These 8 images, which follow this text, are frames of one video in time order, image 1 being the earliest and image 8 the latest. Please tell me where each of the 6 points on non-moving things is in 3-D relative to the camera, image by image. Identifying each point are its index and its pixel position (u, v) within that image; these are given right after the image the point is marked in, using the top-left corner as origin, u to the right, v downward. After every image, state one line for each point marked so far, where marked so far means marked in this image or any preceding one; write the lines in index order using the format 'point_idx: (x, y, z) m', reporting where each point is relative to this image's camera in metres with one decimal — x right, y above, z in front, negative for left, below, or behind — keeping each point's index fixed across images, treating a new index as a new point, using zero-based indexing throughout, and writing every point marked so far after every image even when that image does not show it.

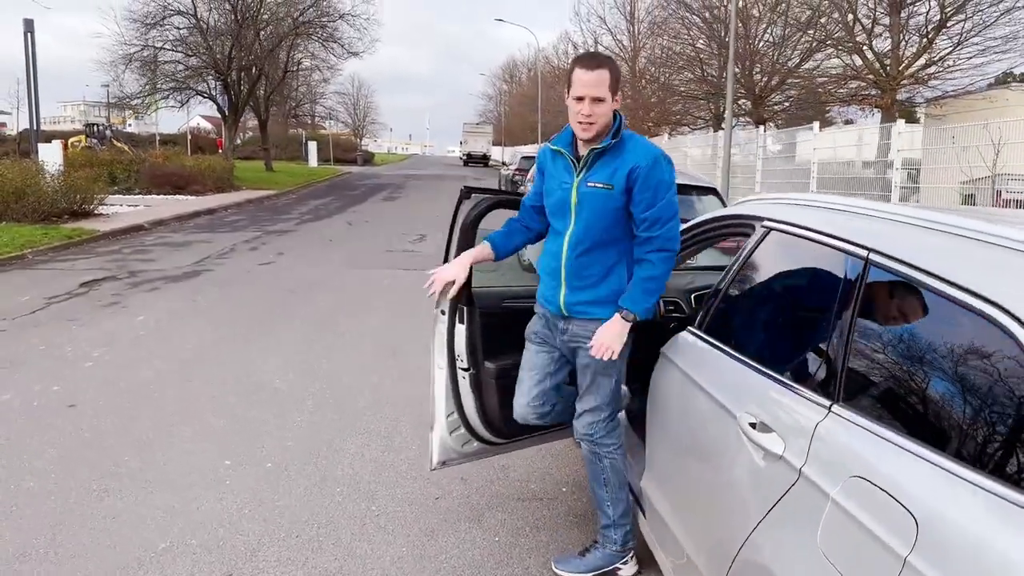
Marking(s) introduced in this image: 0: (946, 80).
0: (+9.2, +4.4, +17.3) m
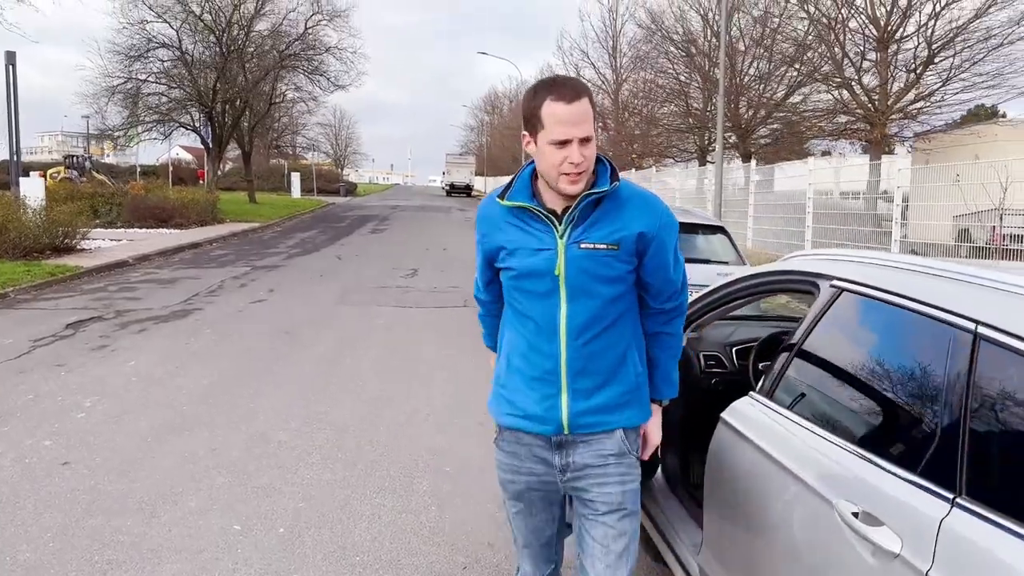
0: (+9.0, +3.7, +17.5) m
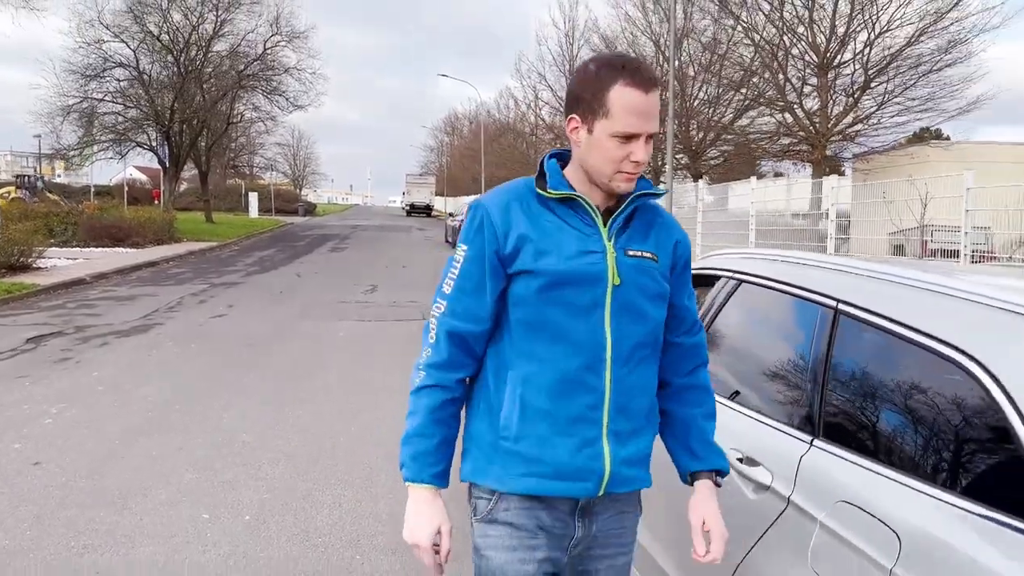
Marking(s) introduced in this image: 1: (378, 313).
0: (+8.0, +3.4, +18.4) m
1: (-1.9, -0.4, +11.6) m
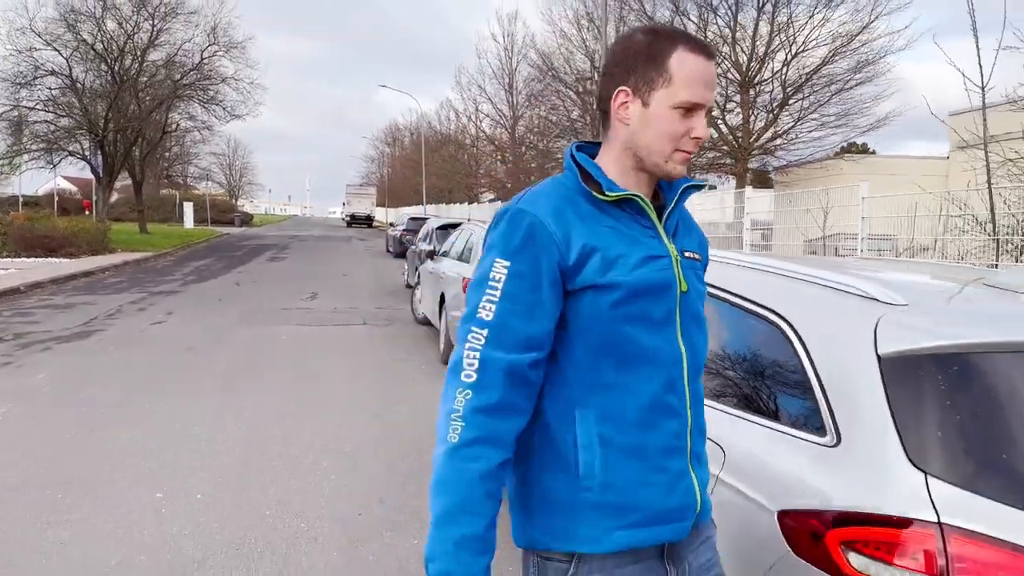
0: (+6.6, +3.2, +19.4) m
1: (-2.8, -0.4, +11.9) m
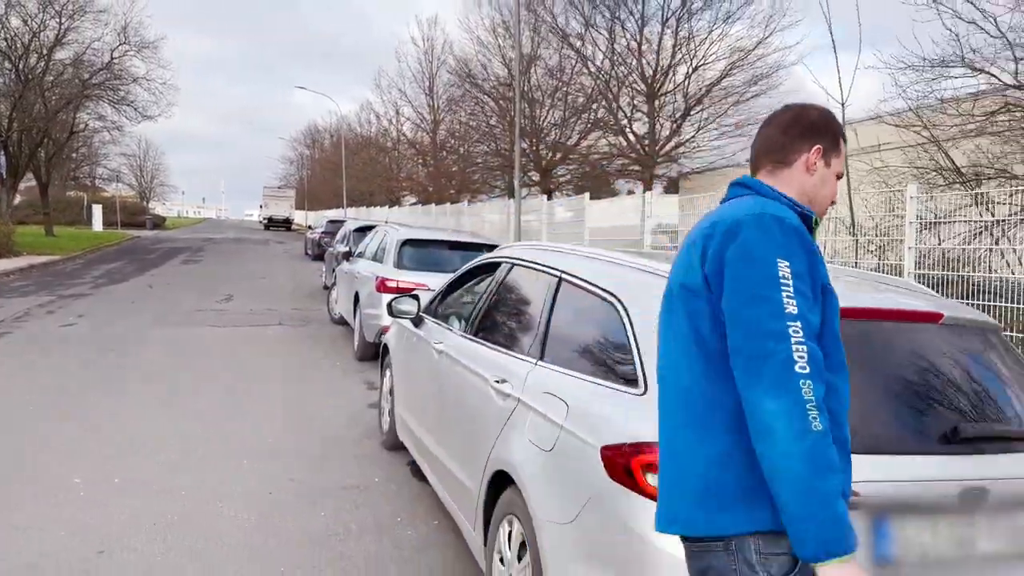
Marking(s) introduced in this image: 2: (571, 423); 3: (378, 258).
0: (+4.6, +3.2, +20.4) m
1: (-4.1, -0.5, +12.0) m
2: (+0.2, -0.5, +2.7) m
3: (-1.5, +0.3, +9.2) m
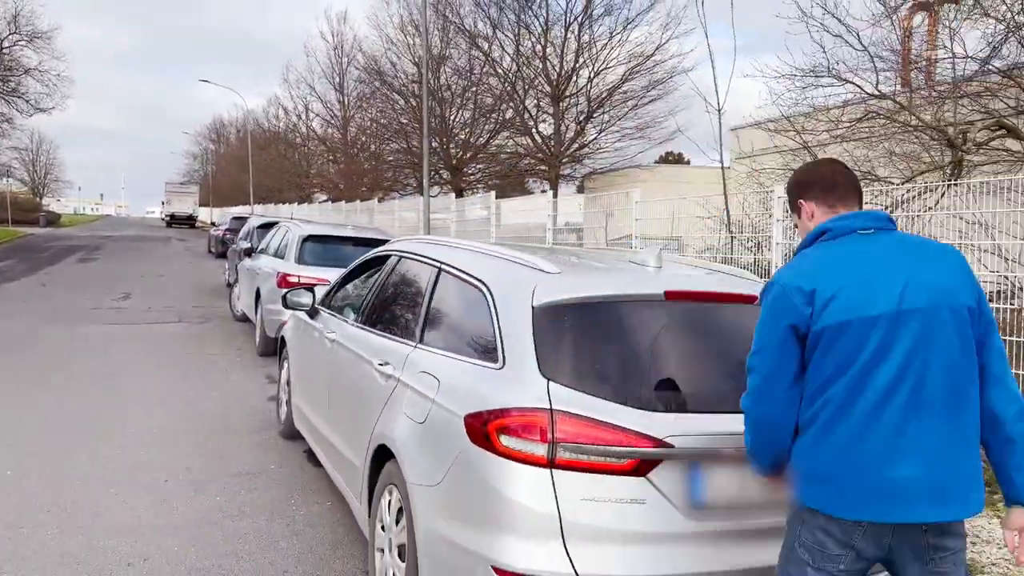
0: (+2.2, +3.3, +21.1) m
1: (-5.5, -0.4, +11.8) m
2: (-0.3, -0.4, +3.0) m
3: (-2.6, +0.4, +9.3) m
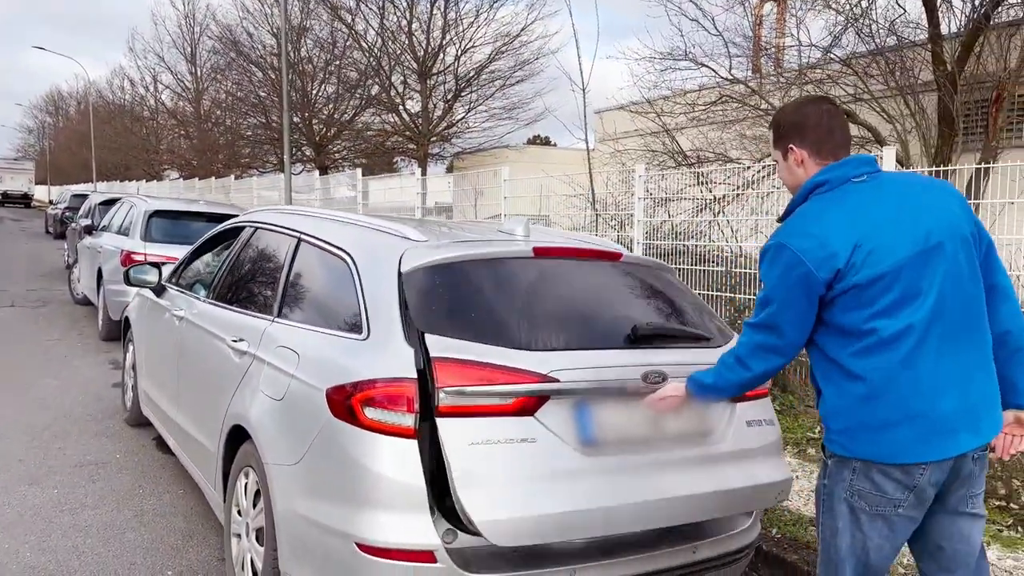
0: (-1.2, +3.8, +21.0) m
1: (-7.3, -0.2, +10.7) m
2: (-0.7, -0.3, +2.8) m
3: (-4.1, +0.6, +8.6) m
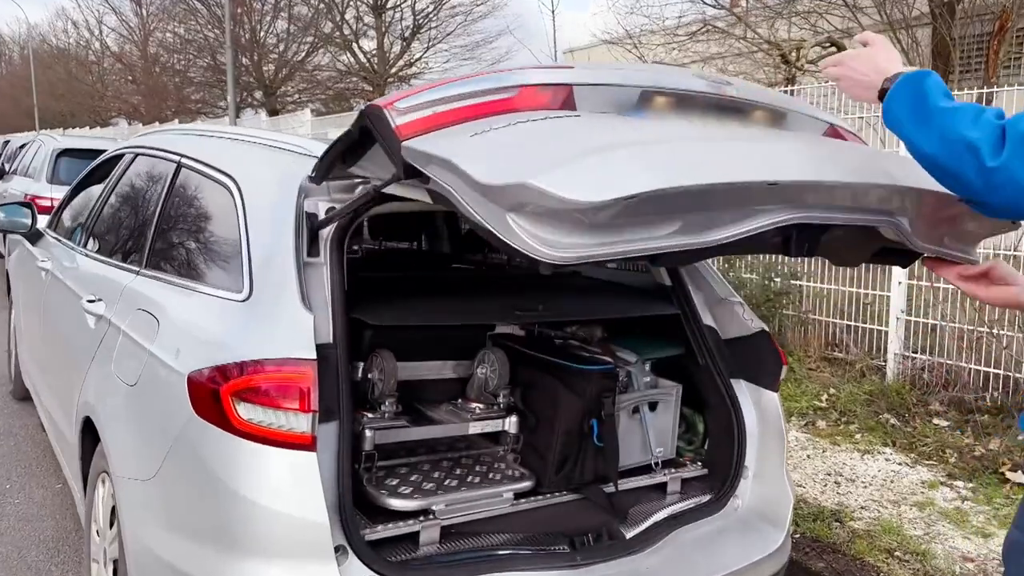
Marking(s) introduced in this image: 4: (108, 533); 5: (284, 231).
0: (-2.1, +5.0, +19.8) m
1: (-7.7, +0.4, +9.6) m
2: (-0.9, -0.1, +2.0) m
3: (-4.4, +1.1, +7.6) m
4: (-1.1, -0.7, +2.2) m
5: (-0.5, +0.2, +1.9) m
